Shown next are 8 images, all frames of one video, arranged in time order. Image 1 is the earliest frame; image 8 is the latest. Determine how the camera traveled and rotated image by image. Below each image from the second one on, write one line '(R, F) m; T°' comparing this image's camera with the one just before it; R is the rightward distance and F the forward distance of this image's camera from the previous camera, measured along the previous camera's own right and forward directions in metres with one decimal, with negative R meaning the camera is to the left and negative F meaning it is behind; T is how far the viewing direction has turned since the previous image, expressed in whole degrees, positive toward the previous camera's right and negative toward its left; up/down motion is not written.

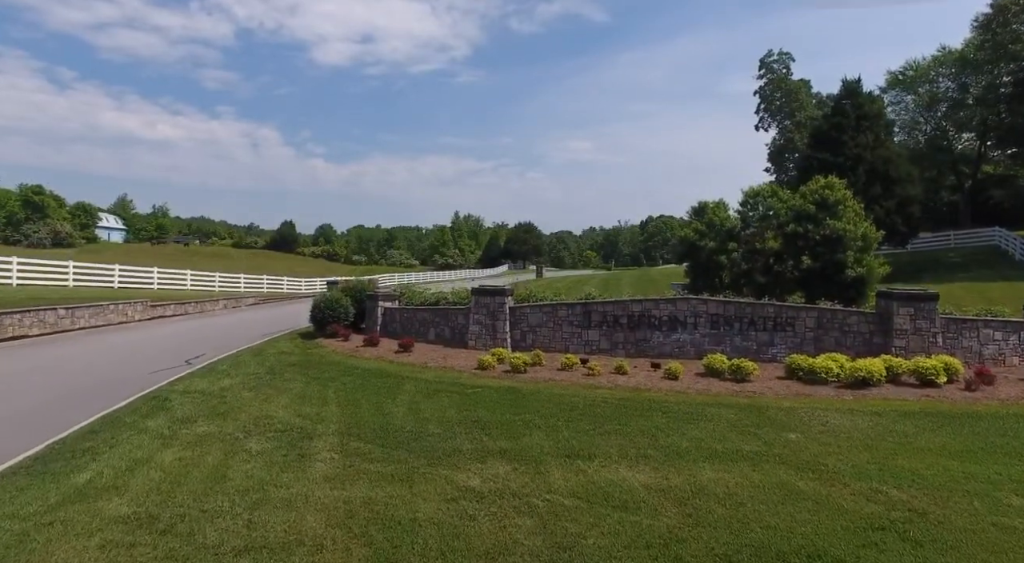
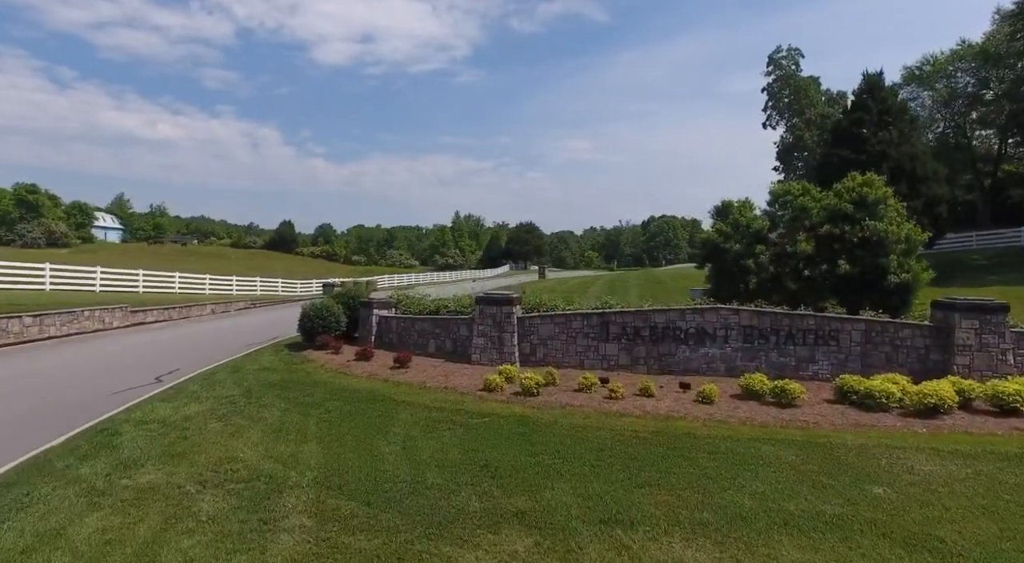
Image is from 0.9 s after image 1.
(-0.1, +1.2) m; 0°
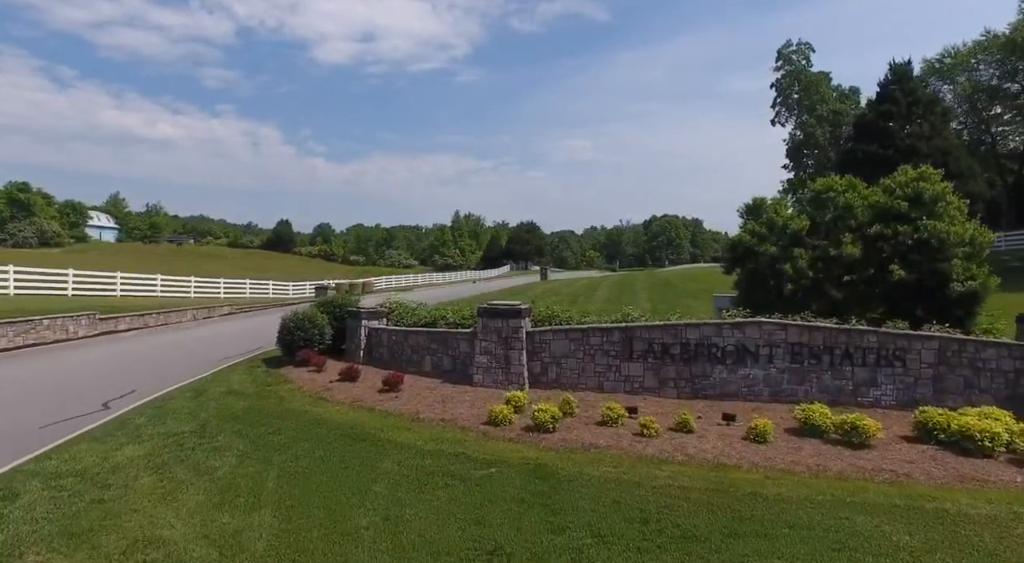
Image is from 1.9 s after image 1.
(-0.1, +1.4) m; 0°
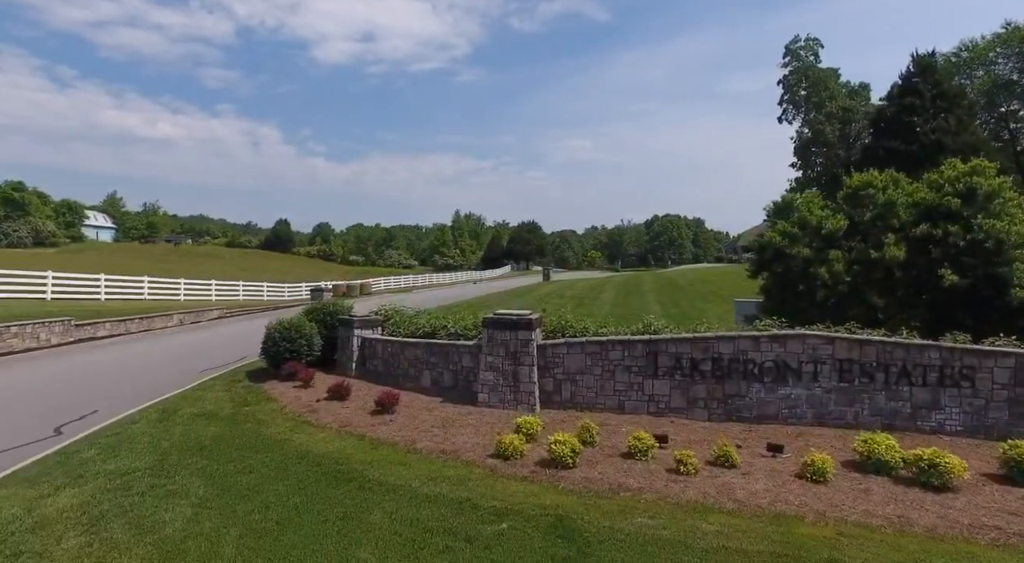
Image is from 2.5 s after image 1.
(-0.1, +1.0) m; 0°
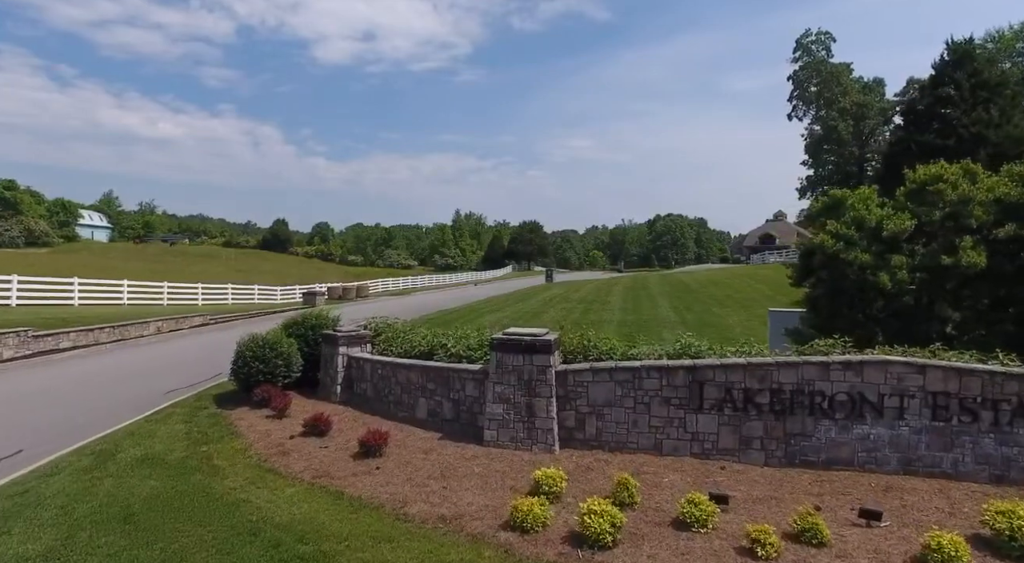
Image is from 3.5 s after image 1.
(-0.2, +1.4) m; 0°
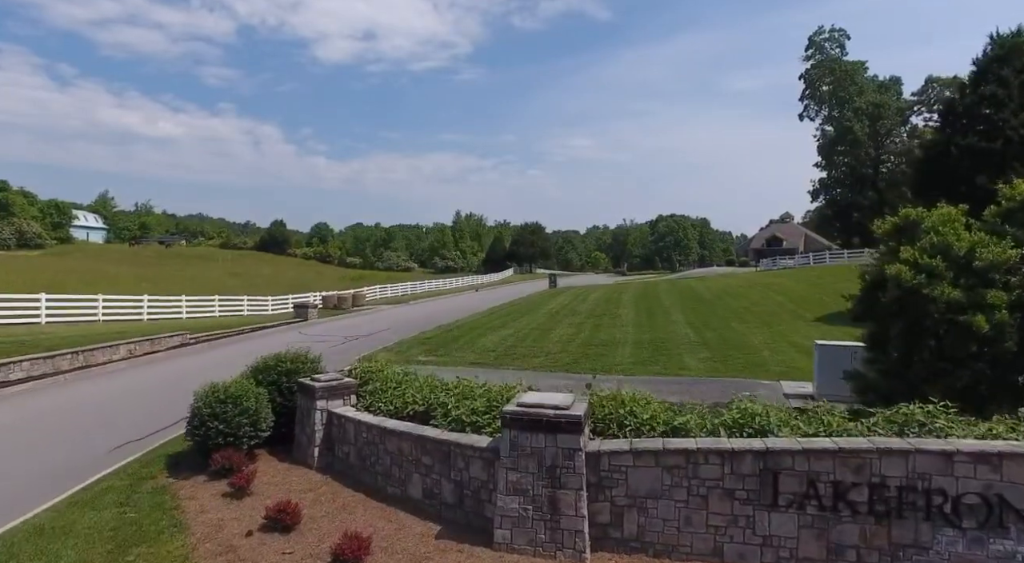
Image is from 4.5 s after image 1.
(-0.2, +1.5) m; 0°
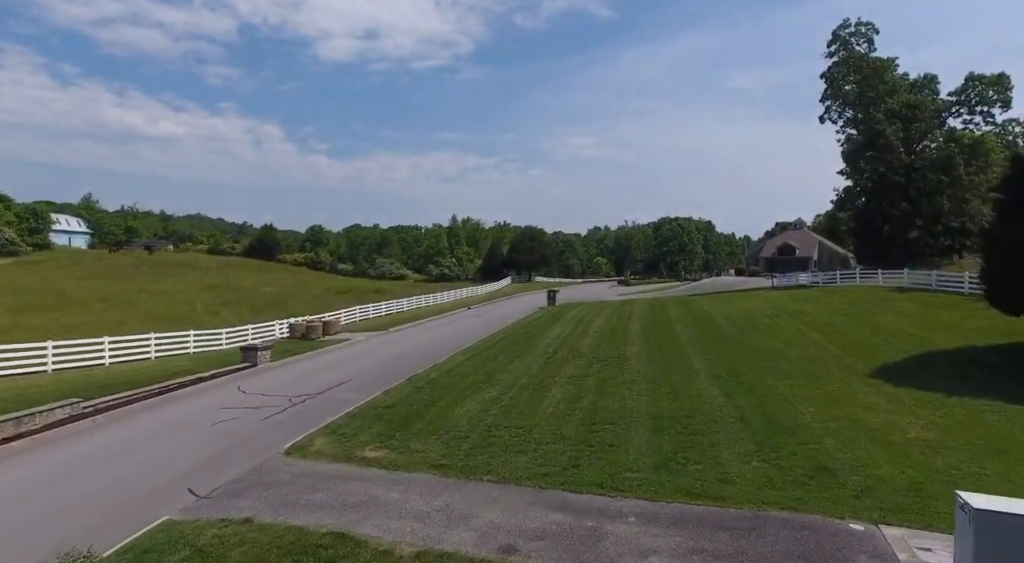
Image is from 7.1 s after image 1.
(+0.4, +3.9) m; 0°
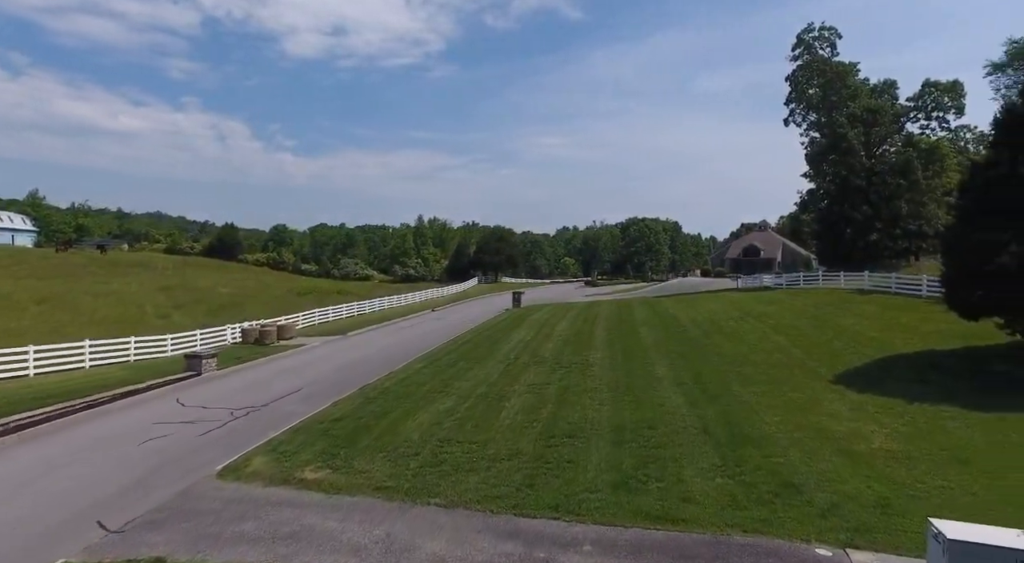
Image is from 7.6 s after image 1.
(+0.3, +0.7) m; +3°
